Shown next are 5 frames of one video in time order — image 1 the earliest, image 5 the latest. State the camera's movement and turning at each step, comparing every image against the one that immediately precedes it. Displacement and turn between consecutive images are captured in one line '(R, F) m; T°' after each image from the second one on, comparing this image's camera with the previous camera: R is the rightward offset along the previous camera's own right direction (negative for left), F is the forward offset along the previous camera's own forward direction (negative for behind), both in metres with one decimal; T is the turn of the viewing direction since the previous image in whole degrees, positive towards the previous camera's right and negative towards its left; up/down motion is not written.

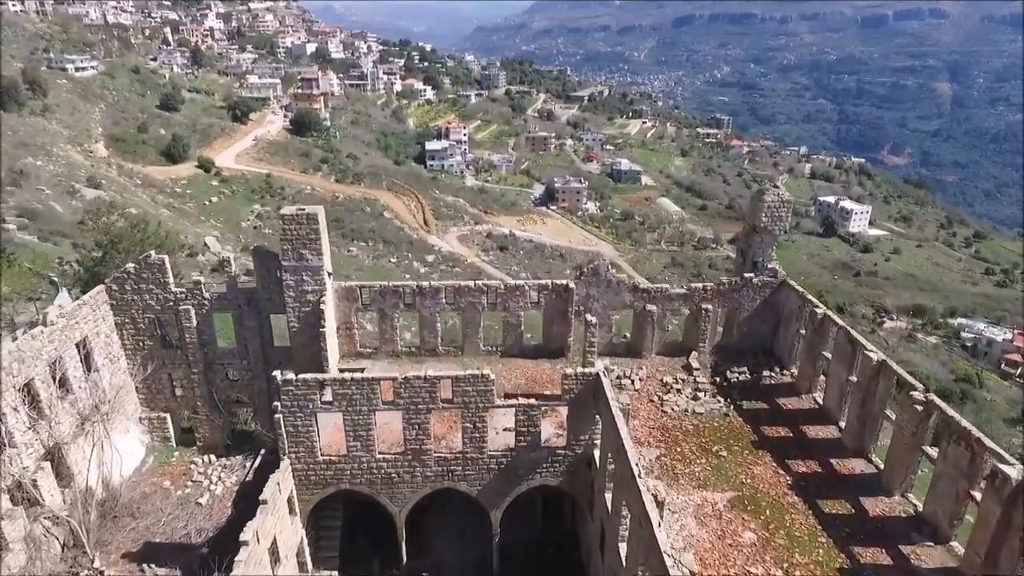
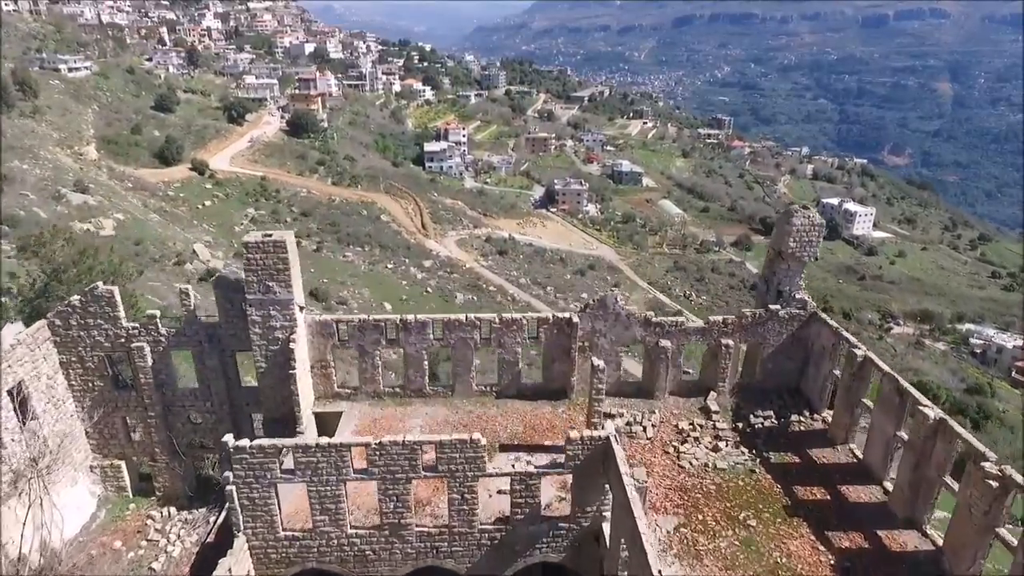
(0.0, +0.9) m; 0°
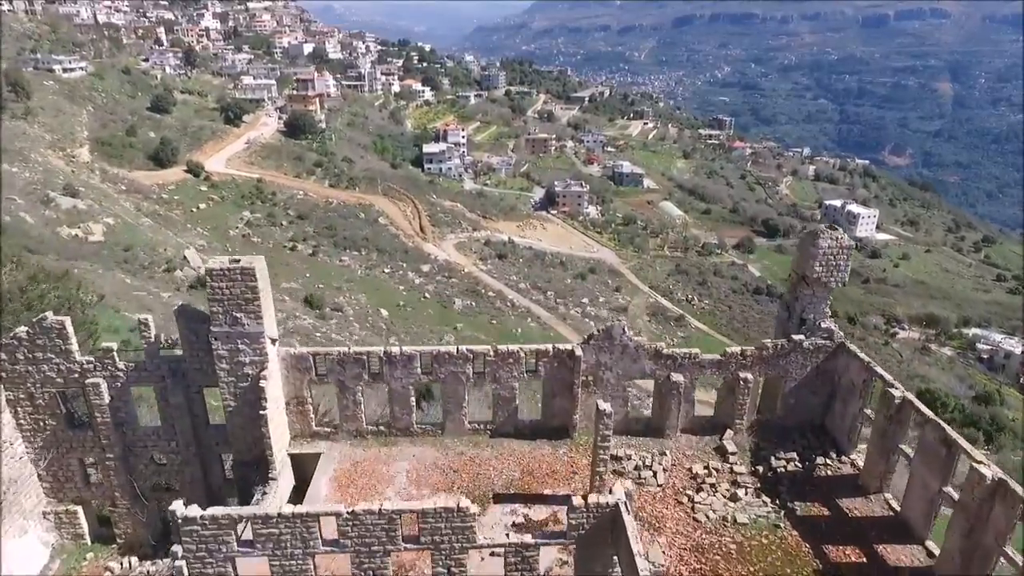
(0.0, +0.7) m; 0°
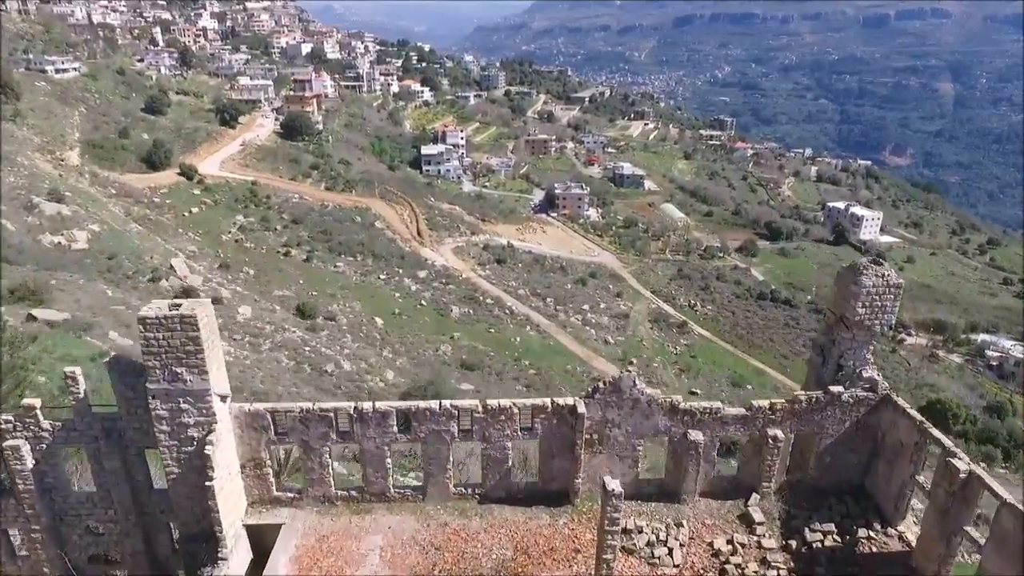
(+0.1, +0.9) m; 0°
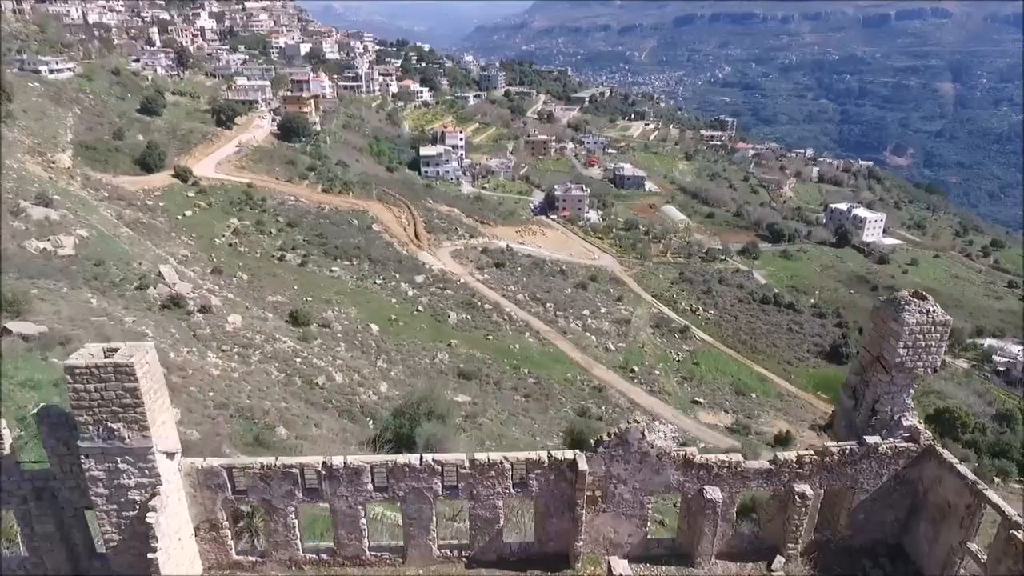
(+0.1, +0.7) m; 0°
